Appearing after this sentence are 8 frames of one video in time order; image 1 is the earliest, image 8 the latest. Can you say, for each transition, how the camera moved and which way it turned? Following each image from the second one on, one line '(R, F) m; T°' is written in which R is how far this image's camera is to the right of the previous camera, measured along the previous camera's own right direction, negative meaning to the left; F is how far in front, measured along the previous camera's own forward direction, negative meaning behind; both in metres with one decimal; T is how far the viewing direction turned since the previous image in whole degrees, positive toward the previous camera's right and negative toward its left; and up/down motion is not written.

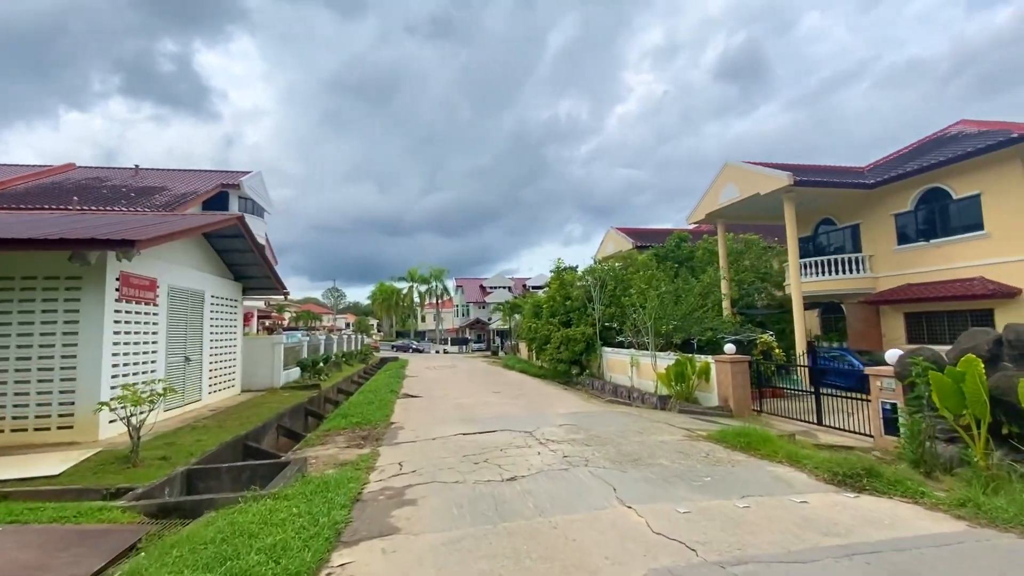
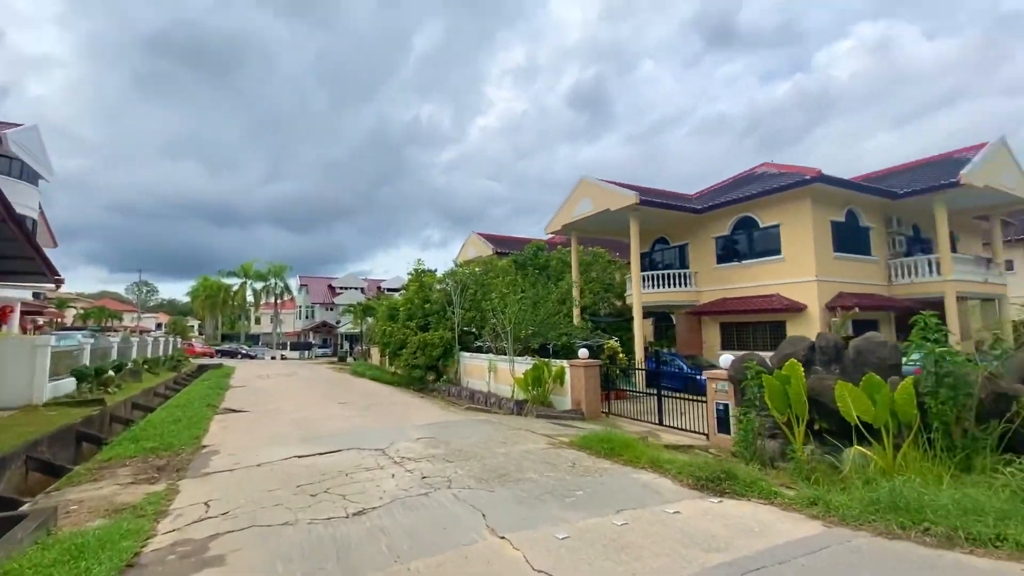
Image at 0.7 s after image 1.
(0.0, +0.9) m; +17°
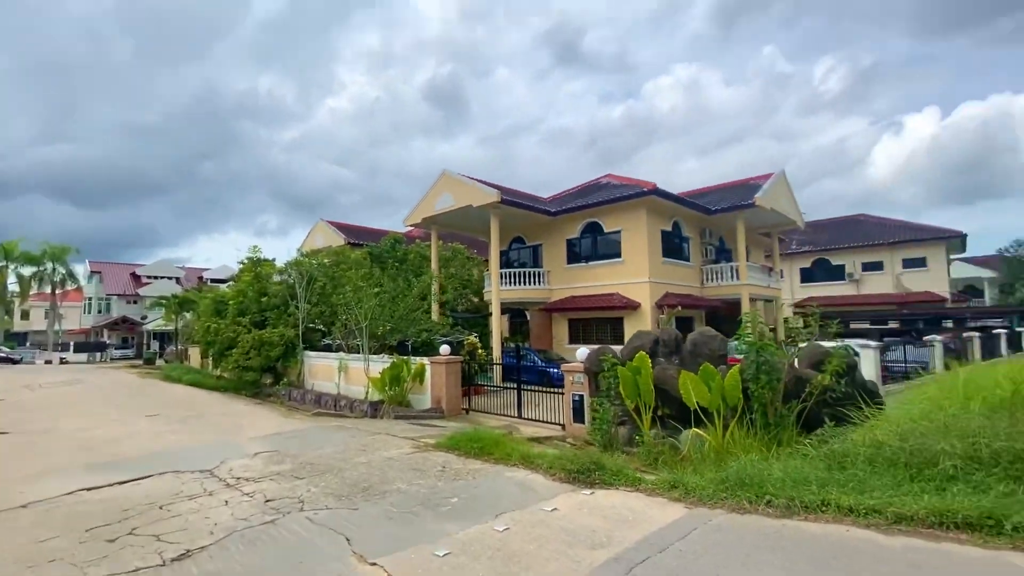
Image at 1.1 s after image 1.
(-0.2, +0.5) m; +18°
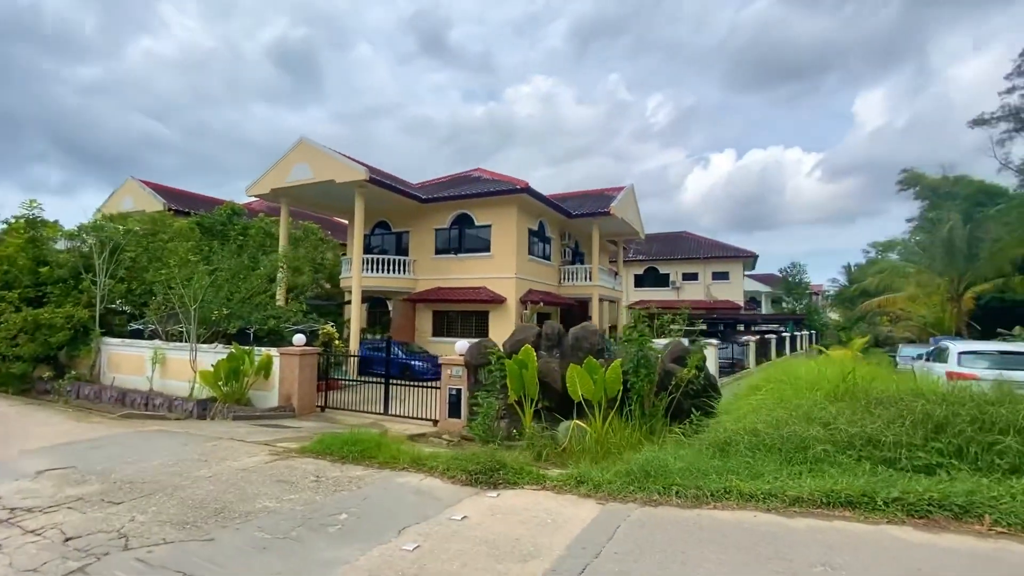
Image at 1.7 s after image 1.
(-0.6, +0.6) m; +18°
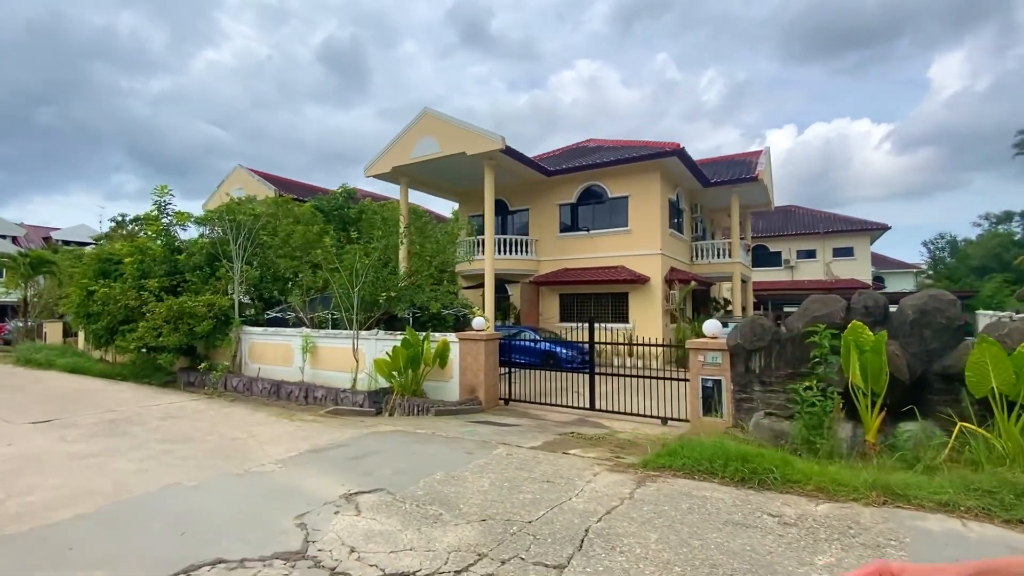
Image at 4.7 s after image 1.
(-3.8, +1.9) m; -5°
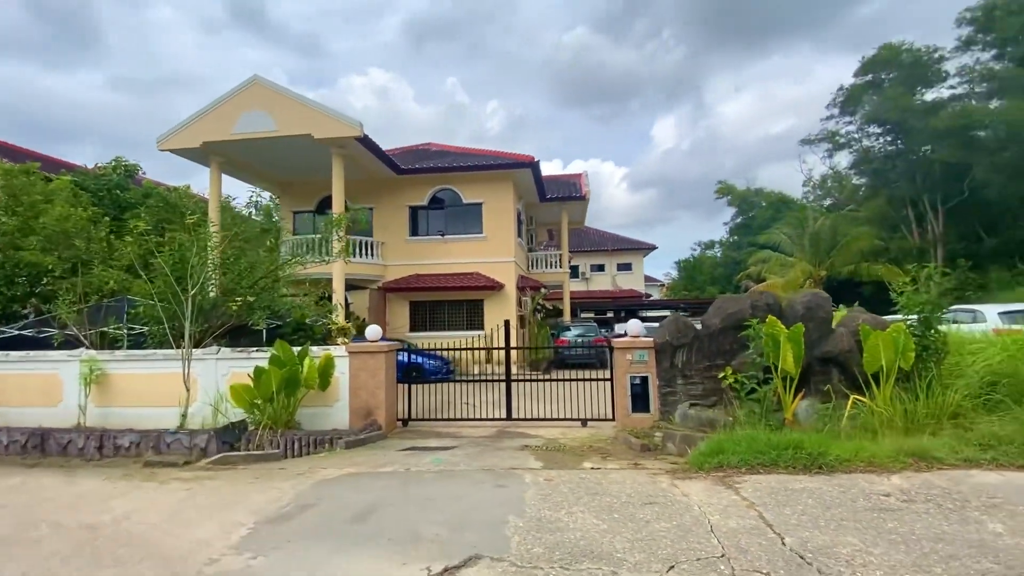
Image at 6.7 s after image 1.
(-2.2, +1.4) m; +25°
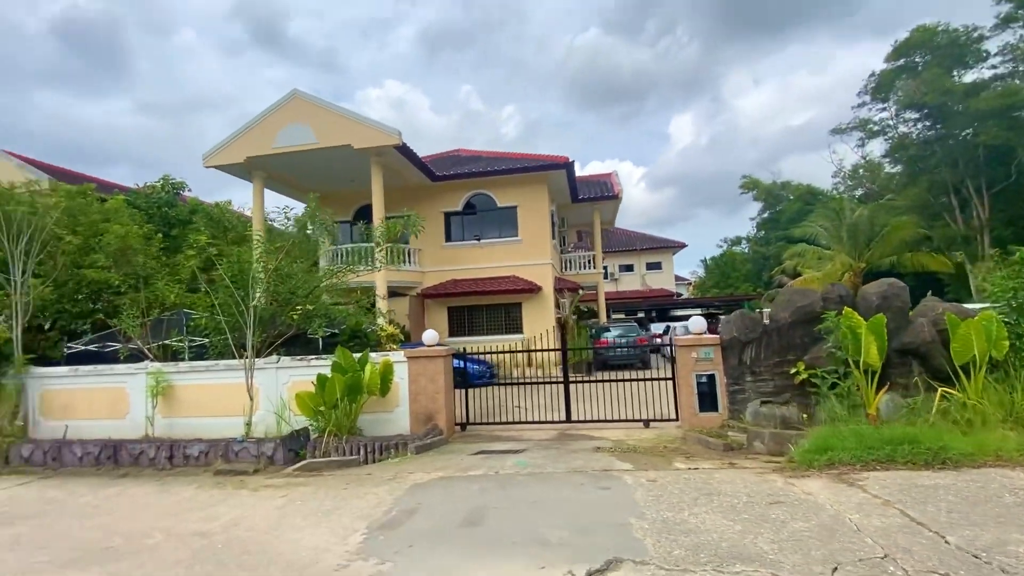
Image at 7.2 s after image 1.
(-0.7, +0.1) m; -2°
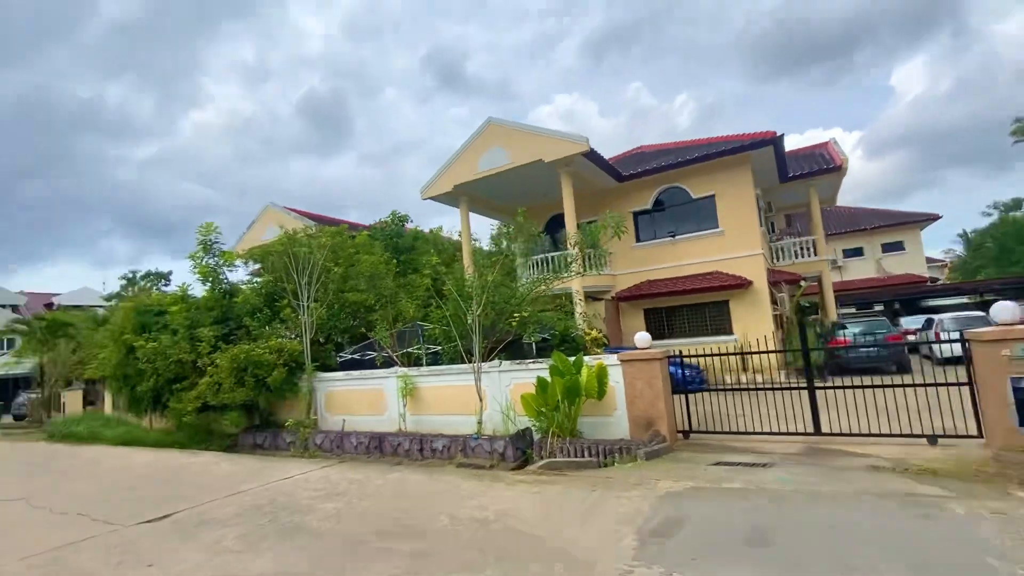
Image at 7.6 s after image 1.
(-0.6, 0.0) m; -21°
